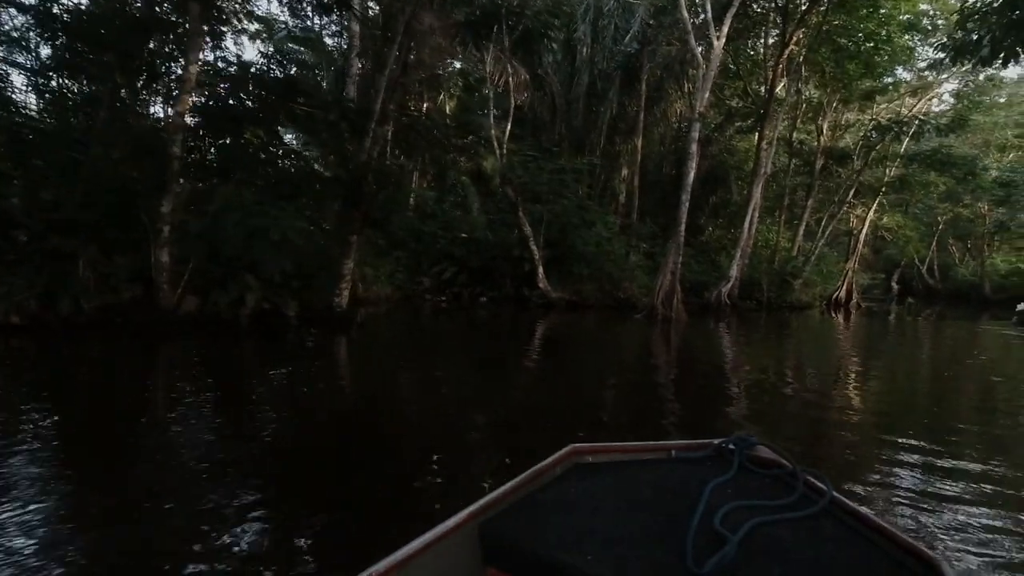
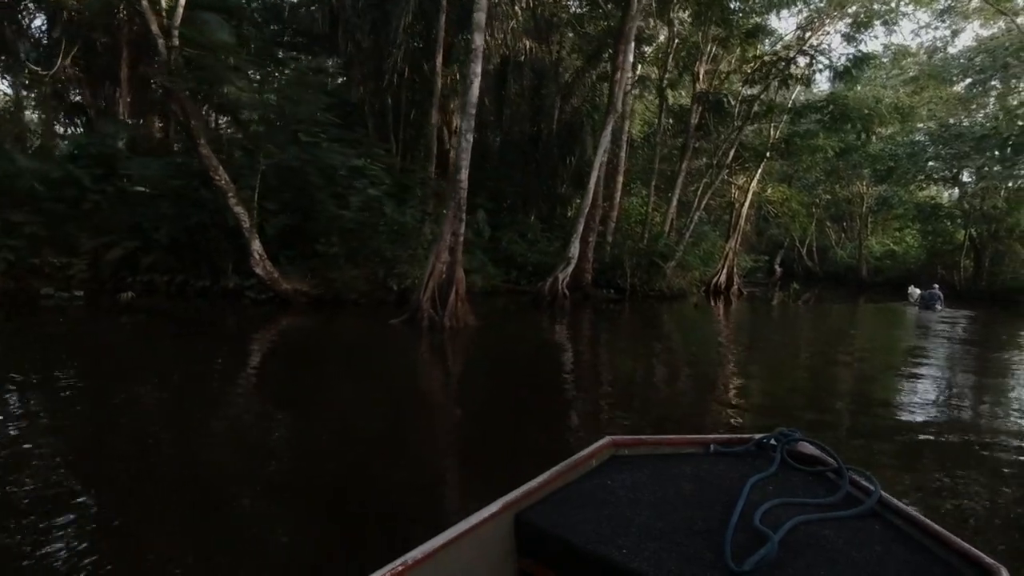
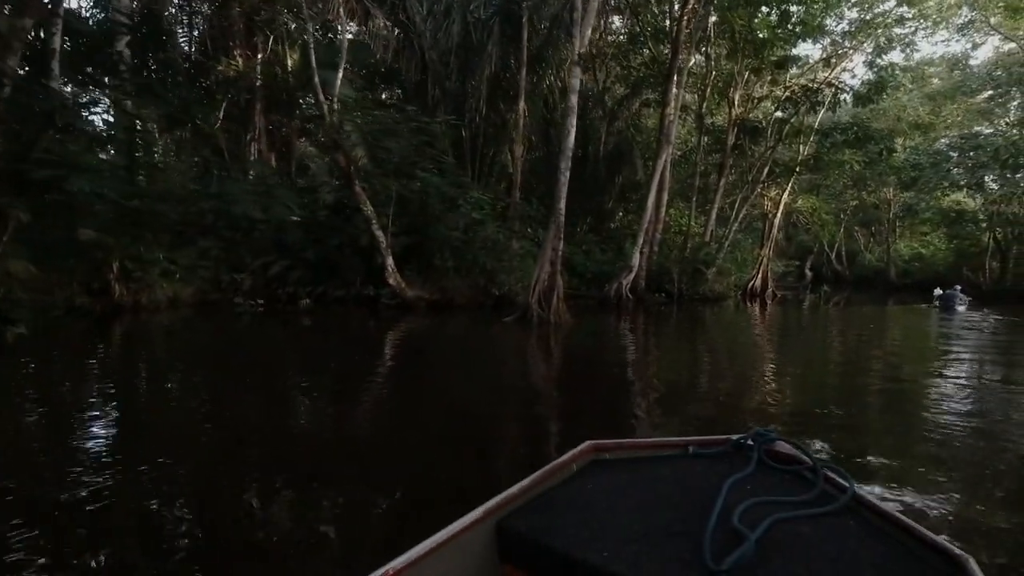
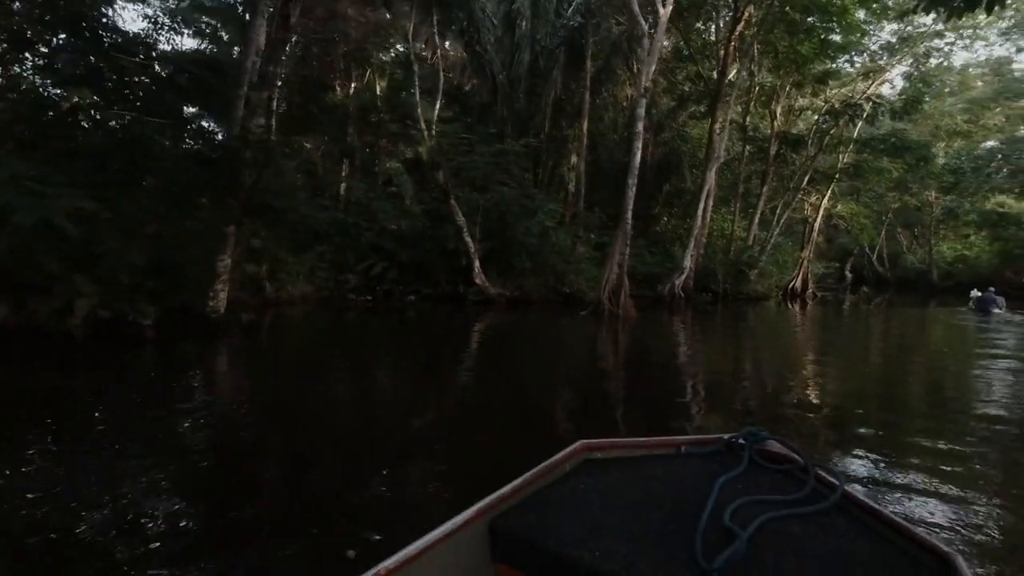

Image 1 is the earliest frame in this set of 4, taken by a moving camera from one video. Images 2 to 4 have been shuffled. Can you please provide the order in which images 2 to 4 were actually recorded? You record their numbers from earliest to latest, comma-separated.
4, 3, 2
